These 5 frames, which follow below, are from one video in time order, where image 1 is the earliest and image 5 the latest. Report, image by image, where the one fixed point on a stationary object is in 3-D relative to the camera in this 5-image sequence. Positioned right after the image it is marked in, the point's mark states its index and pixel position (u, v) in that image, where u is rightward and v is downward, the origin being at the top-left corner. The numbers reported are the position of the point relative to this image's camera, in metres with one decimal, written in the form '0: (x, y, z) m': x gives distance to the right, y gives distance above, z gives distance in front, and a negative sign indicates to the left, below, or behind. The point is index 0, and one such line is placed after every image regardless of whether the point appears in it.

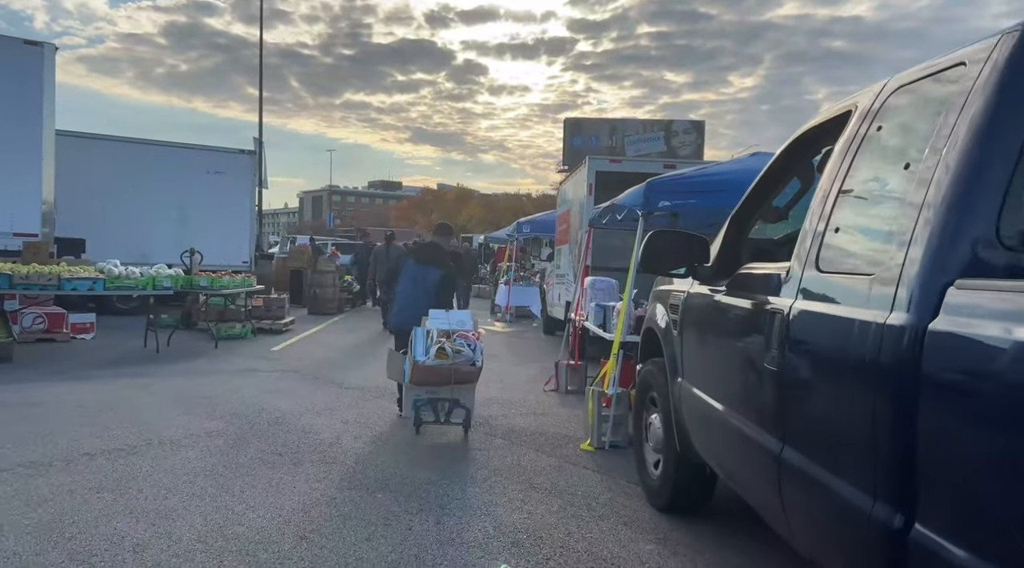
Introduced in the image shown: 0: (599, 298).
0: (+1.0, -0.2, +9.1) m
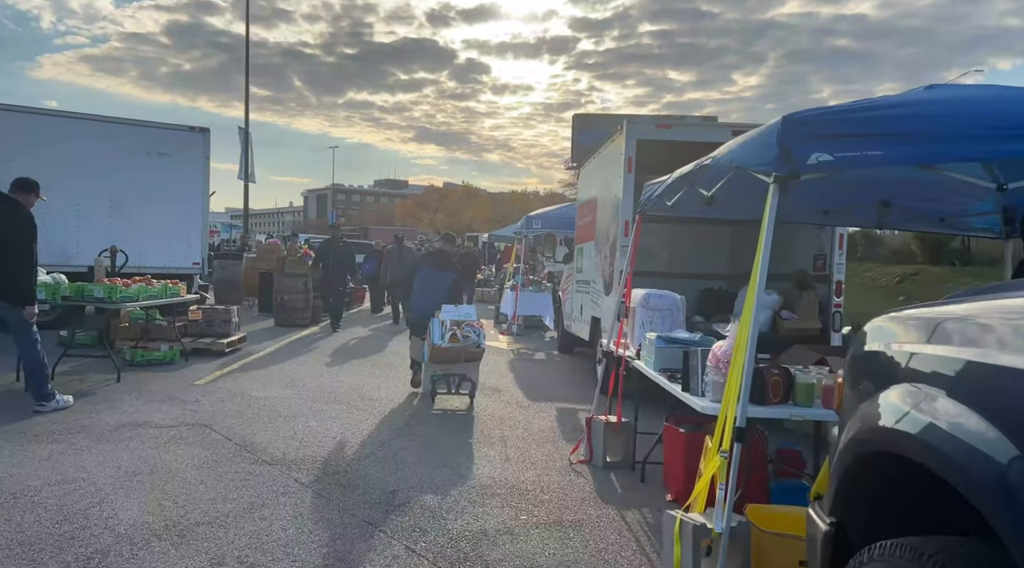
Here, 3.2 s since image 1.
0: (+1.1, -0.3, +5.9) m
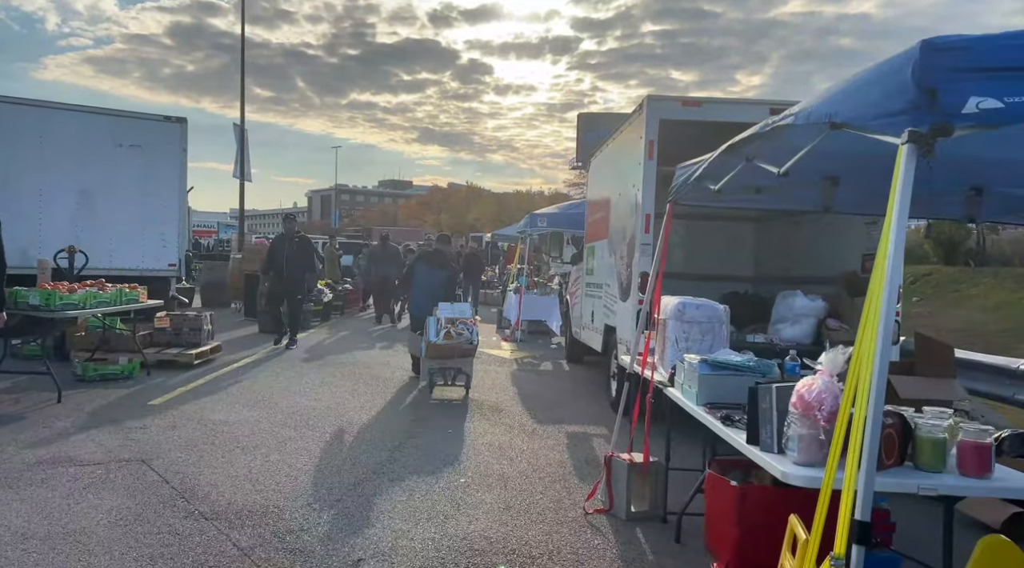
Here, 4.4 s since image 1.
0: (+1.1, -0.3, +4.7) m
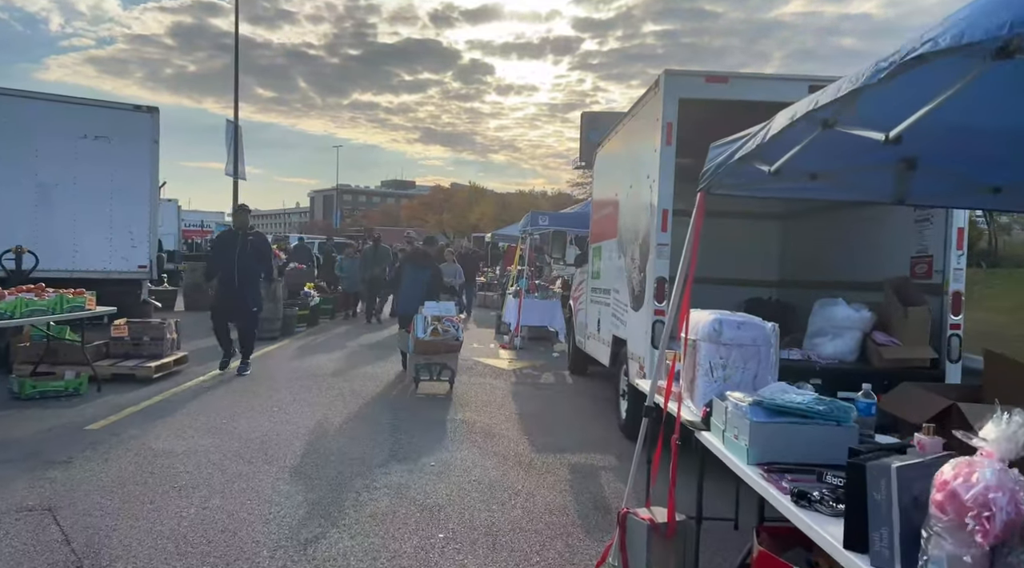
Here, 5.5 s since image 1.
0: (+1.0, -0.4, +3.7) m
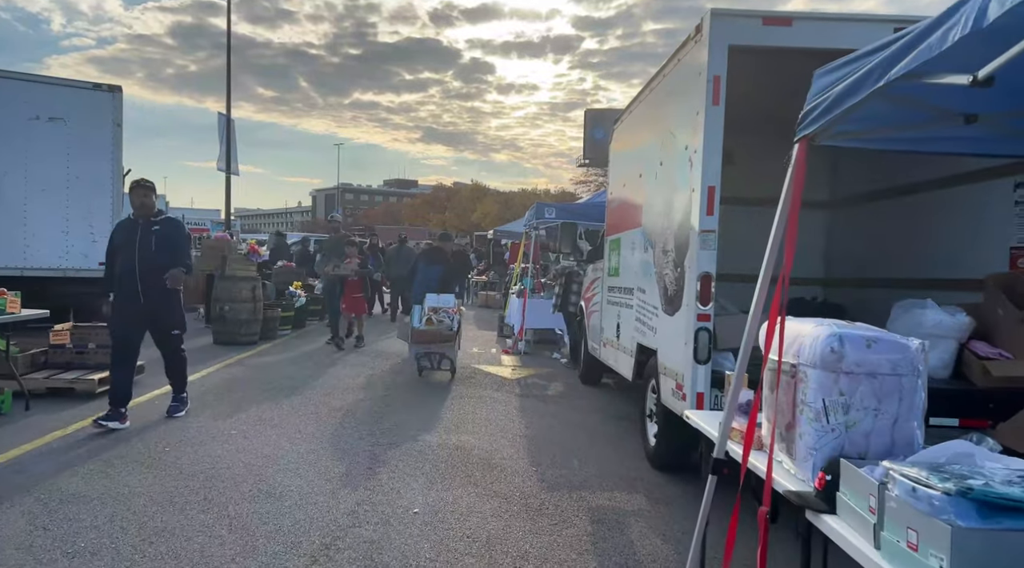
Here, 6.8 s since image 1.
0: (+1.0, -0.4, +2.3) m
